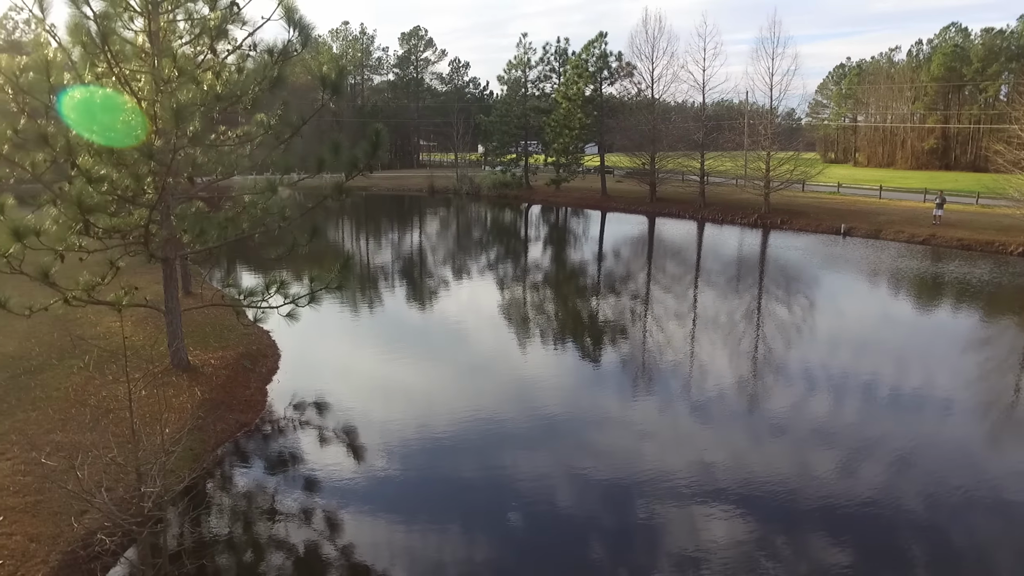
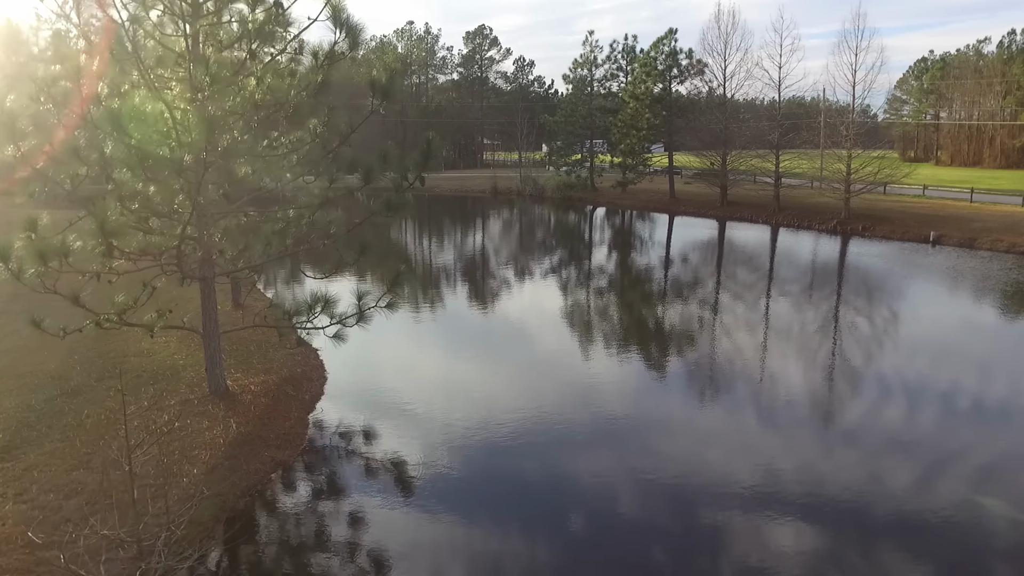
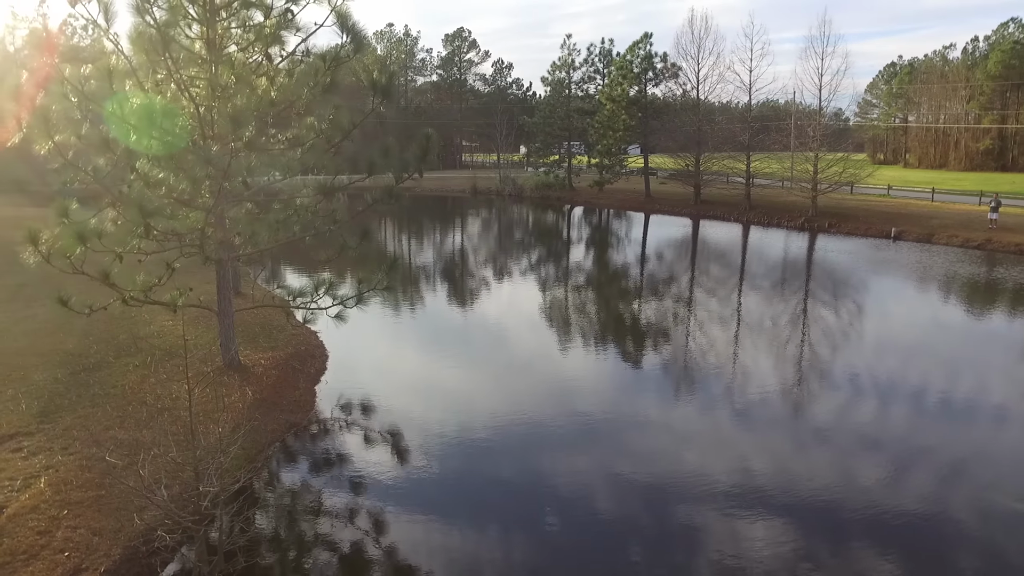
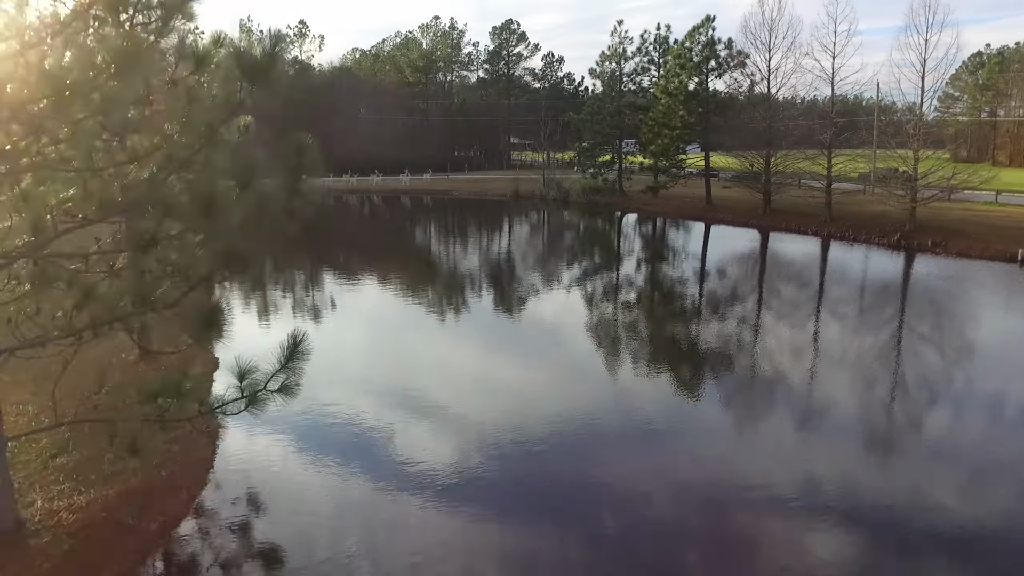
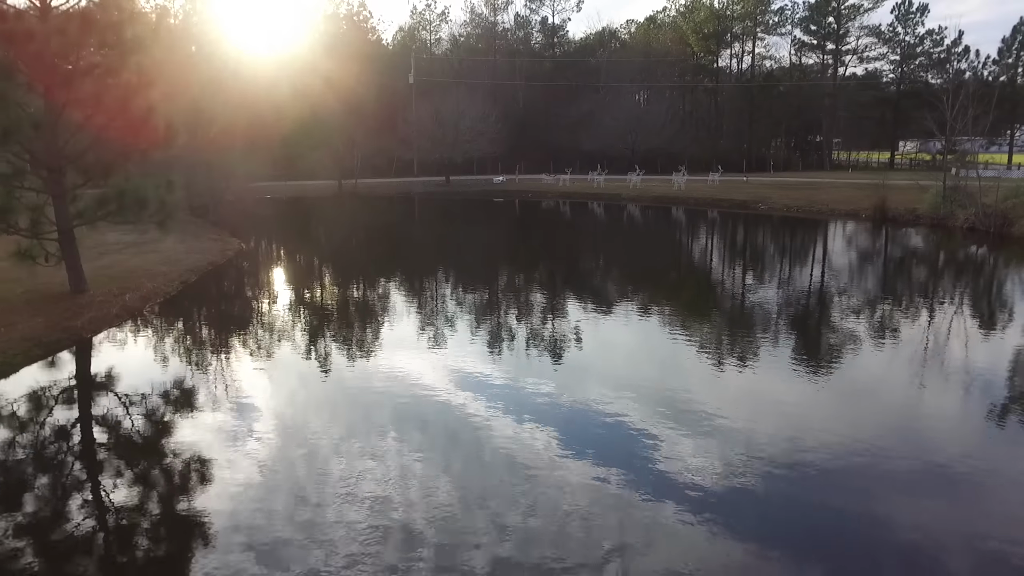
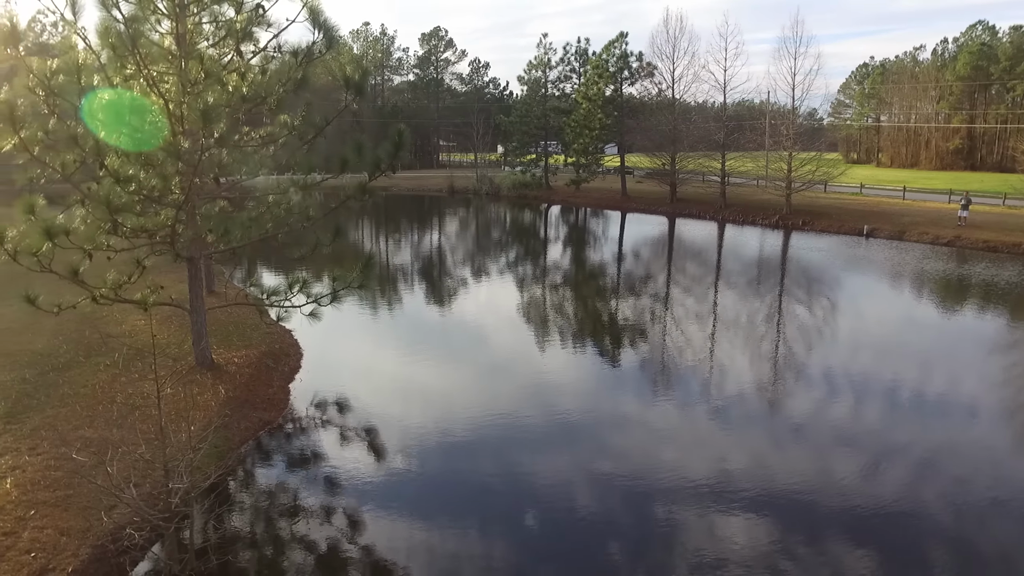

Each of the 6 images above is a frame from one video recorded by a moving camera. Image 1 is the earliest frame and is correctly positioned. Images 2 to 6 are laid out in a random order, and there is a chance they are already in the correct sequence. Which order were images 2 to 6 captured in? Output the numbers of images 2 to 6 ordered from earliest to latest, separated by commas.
6, 3, 2, 4, 5
